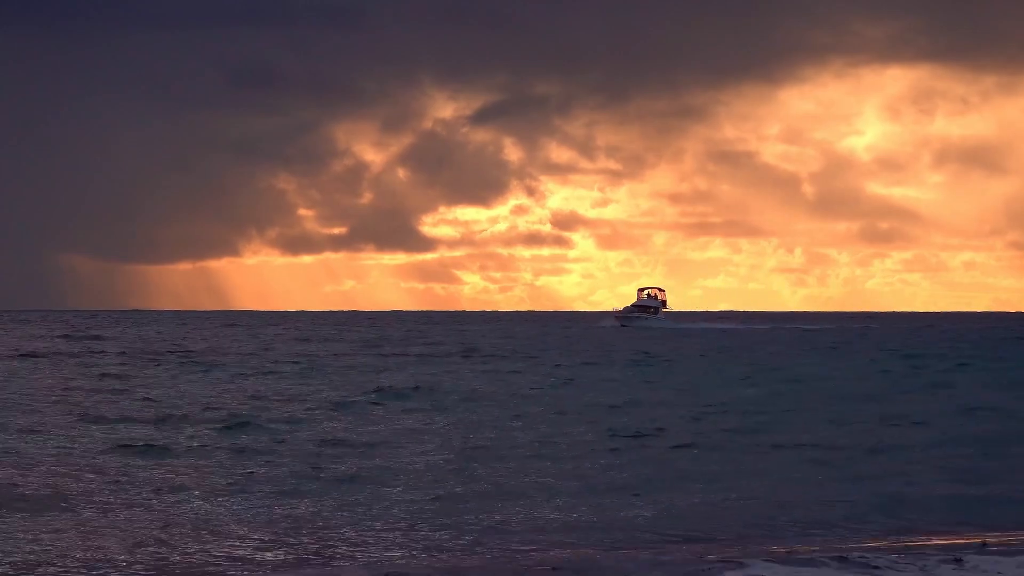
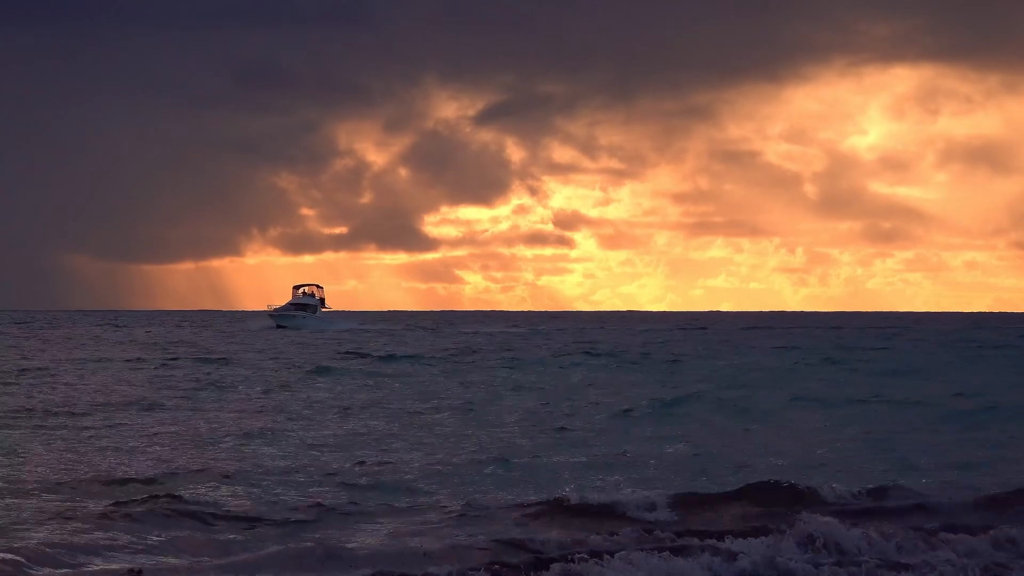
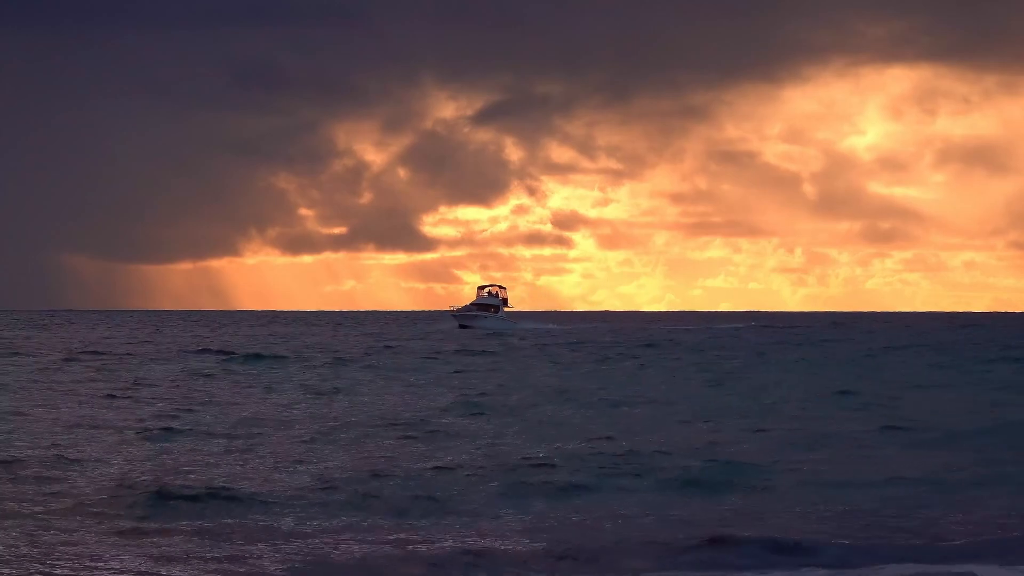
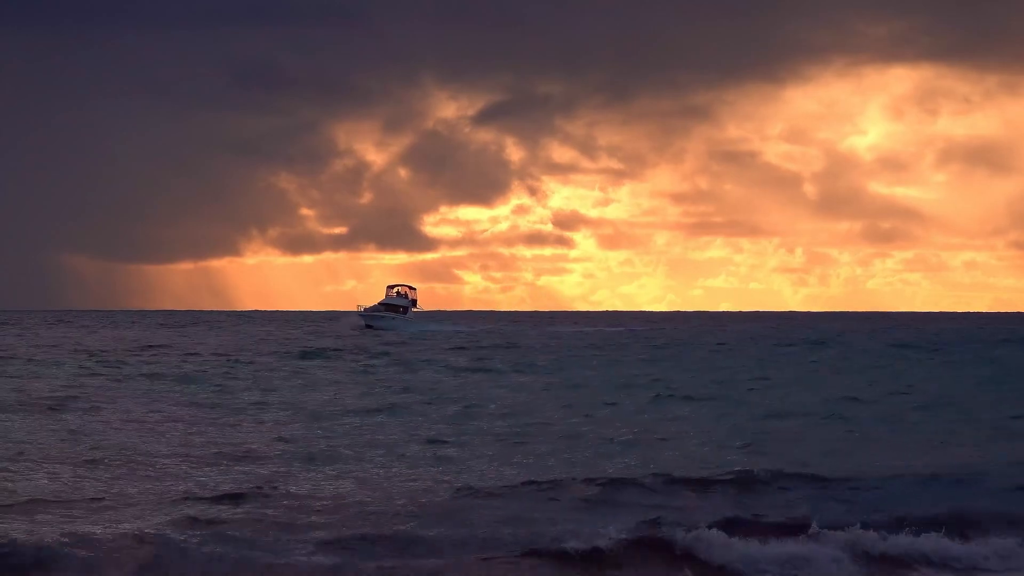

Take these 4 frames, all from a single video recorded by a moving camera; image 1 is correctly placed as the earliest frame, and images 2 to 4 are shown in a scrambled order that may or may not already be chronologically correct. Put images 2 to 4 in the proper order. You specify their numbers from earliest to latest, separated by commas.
3, 4, 2
